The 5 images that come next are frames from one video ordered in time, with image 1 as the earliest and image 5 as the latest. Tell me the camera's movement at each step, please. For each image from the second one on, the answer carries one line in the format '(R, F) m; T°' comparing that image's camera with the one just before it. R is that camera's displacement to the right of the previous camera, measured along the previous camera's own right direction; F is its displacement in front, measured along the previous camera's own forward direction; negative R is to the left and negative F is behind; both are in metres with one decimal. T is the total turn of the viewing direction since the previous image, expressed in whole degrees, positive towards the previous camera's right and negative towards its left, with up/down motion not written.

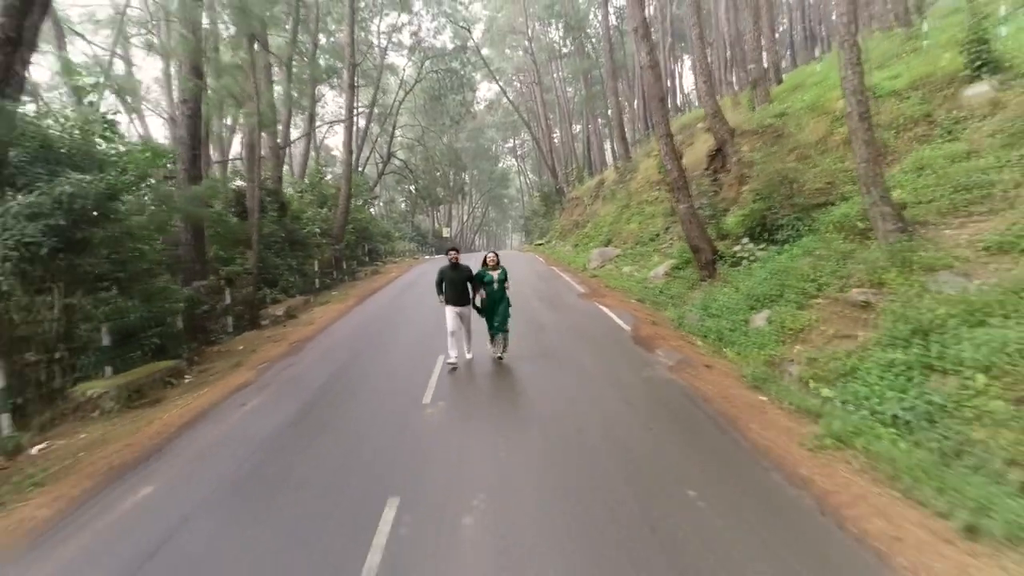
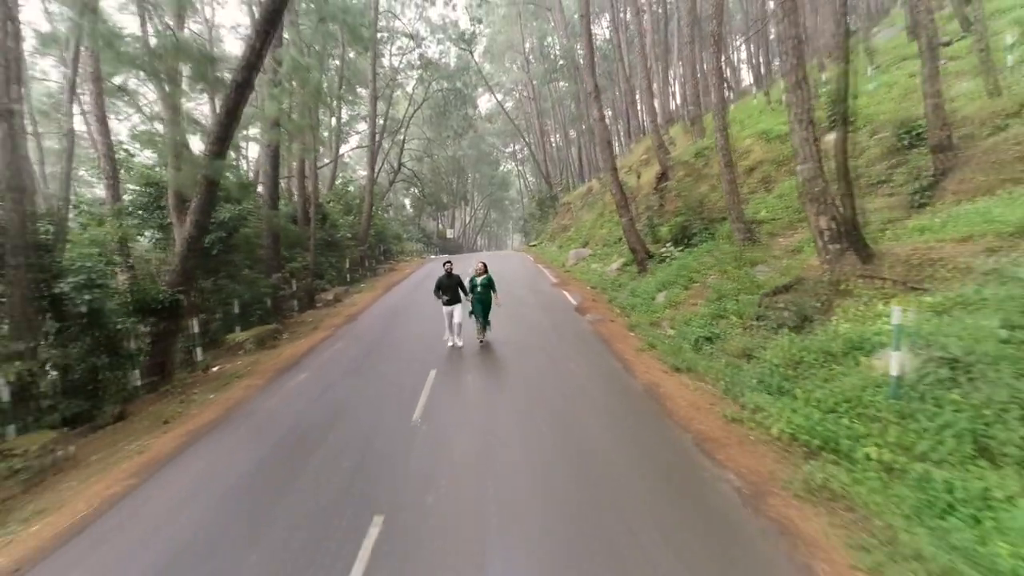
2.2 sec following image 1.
(+0.9, -5.3) m; 0°
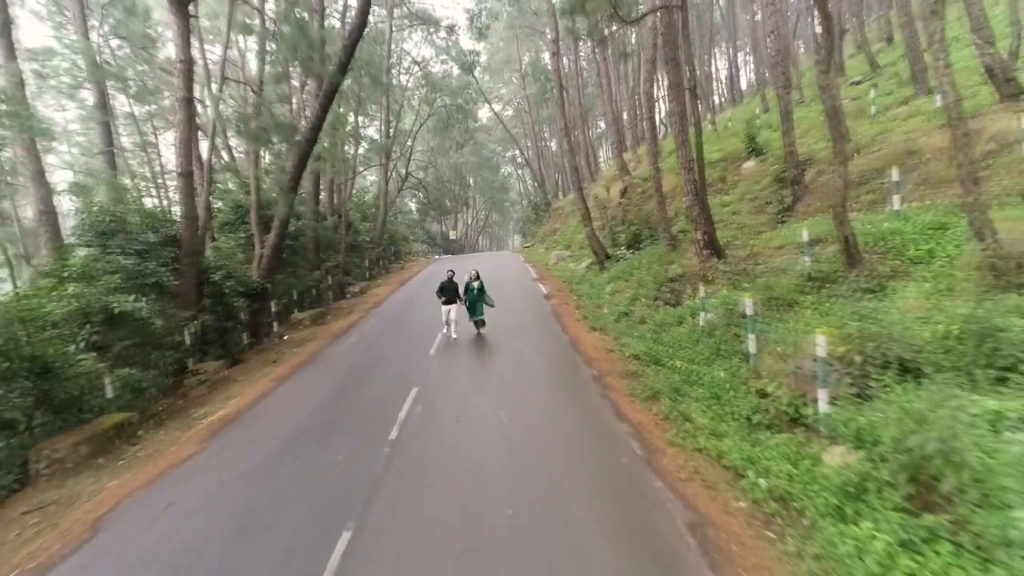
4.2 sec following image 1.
(+1.2, -5.3) m; -1°
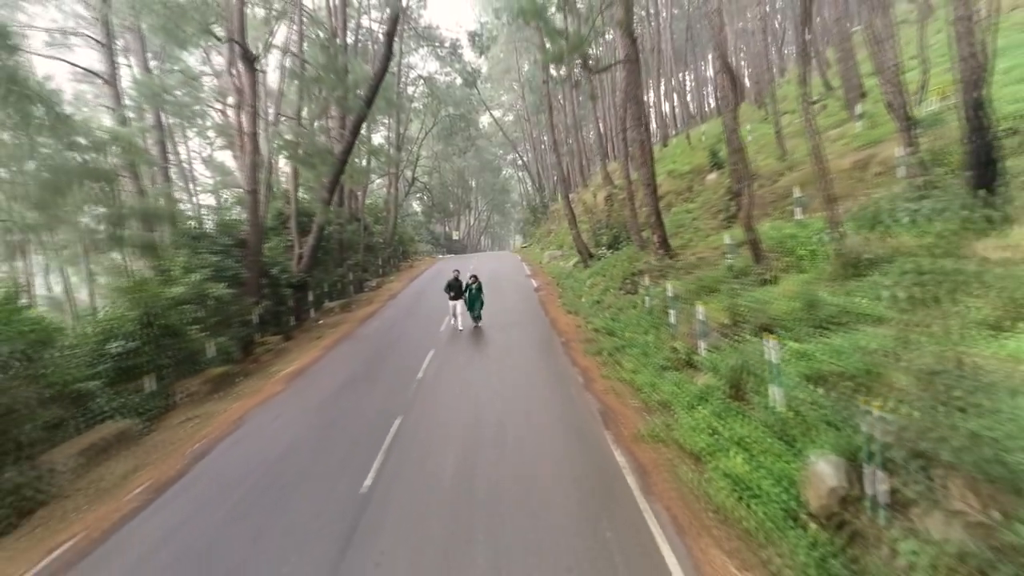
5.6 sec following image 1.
(+0.6, -3.9) m; 0°
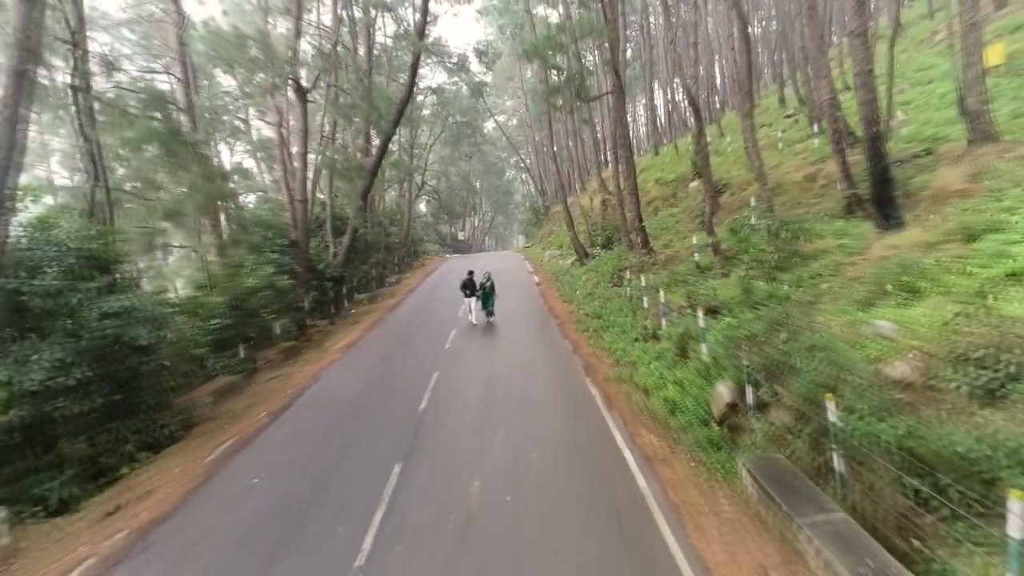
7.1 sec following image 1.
(-0.2, -3.5) m; -1°
